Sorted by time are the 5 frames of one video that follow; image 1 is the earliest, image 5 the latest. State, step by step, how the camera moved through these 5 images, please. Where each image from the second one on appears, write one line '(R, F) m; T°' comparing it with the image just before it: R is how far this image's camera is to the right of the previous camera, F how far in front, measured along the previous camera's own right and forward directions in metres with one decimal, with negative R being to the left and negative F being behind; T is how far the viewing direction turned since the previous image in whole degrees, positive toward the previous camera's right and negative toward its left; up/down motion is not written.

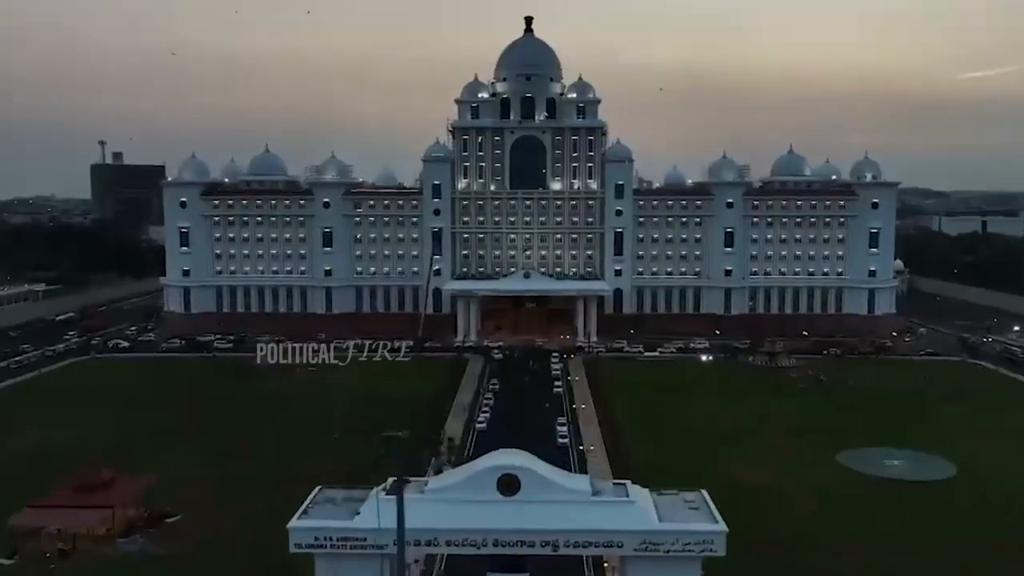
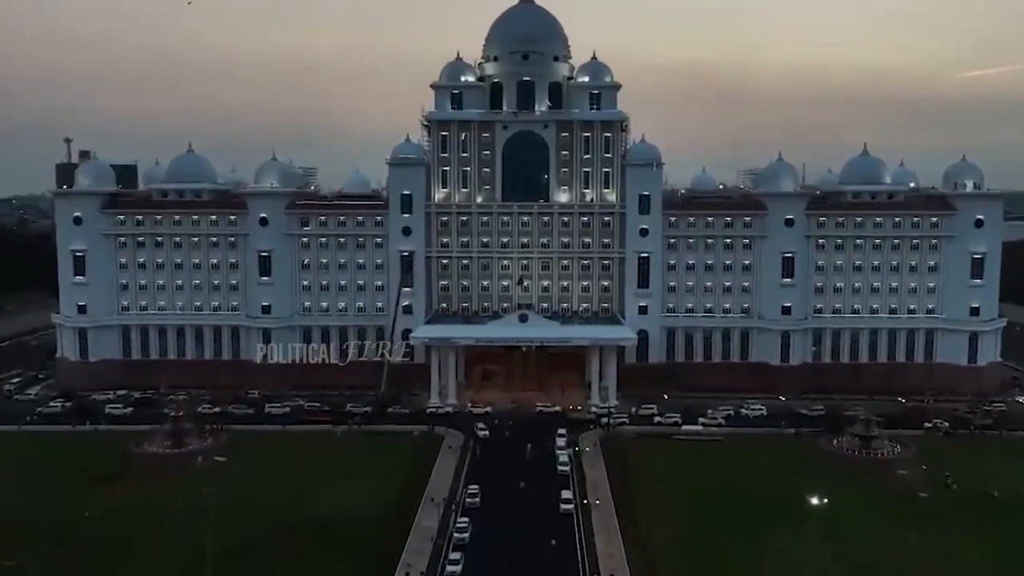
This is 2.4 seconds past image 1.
(+0.6, +18.1) m; 0°
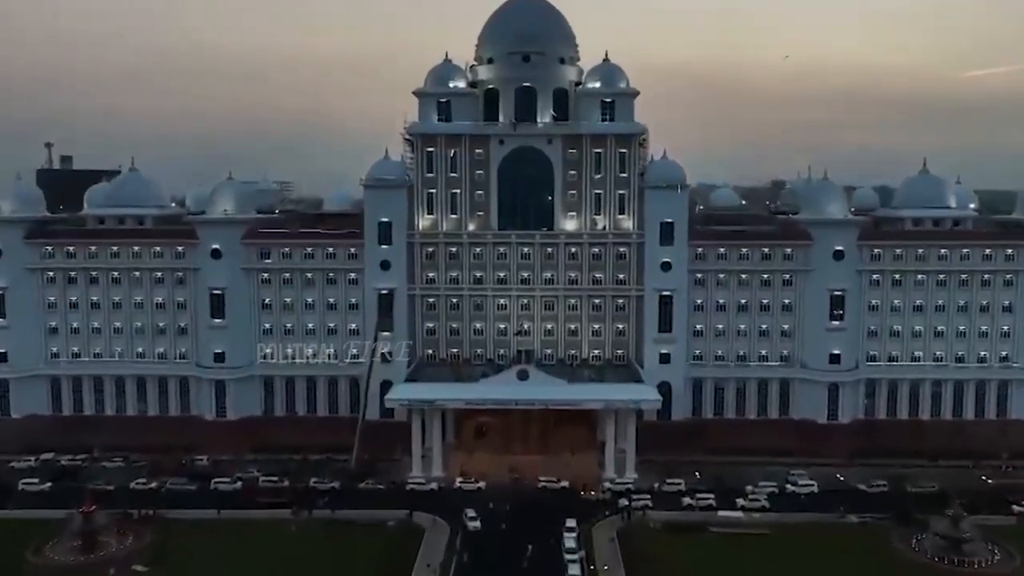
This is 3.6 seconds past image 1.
(+0.1, +9.3) m; 0°
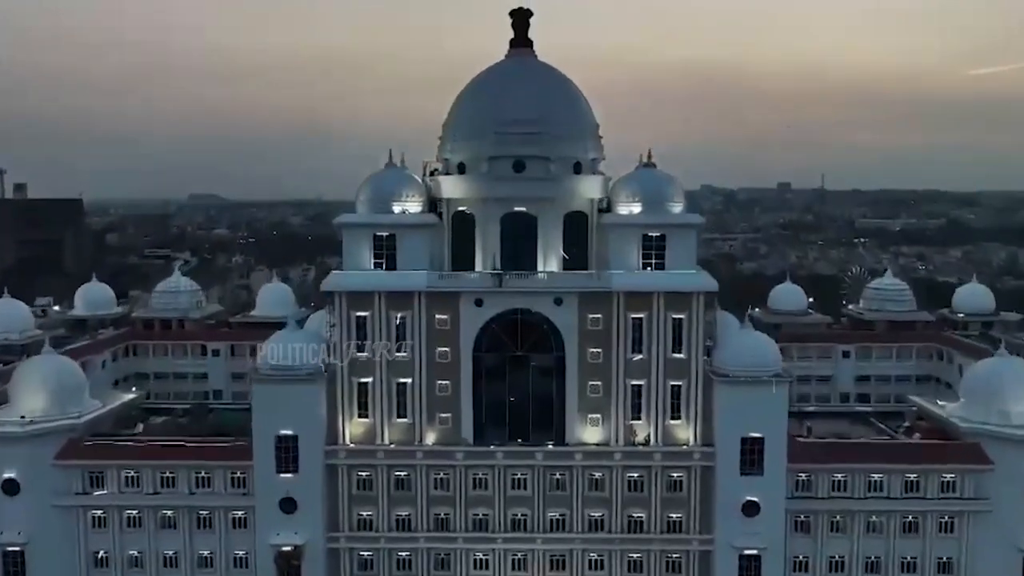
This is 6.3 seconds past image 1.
(+0.6, +19.9) m; 0°
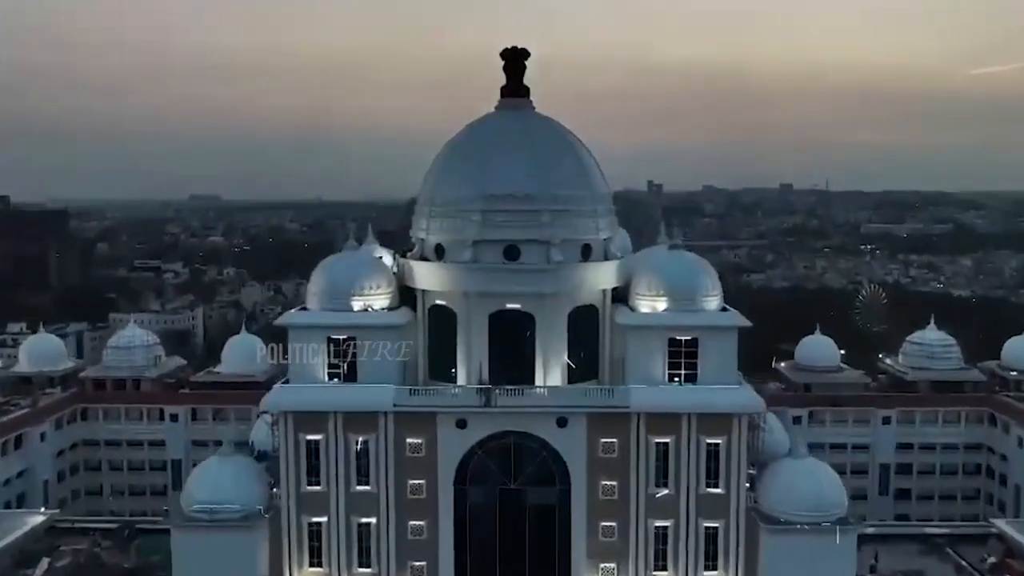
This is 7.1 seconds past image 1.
(+0.2, +6.6) m; 0°
